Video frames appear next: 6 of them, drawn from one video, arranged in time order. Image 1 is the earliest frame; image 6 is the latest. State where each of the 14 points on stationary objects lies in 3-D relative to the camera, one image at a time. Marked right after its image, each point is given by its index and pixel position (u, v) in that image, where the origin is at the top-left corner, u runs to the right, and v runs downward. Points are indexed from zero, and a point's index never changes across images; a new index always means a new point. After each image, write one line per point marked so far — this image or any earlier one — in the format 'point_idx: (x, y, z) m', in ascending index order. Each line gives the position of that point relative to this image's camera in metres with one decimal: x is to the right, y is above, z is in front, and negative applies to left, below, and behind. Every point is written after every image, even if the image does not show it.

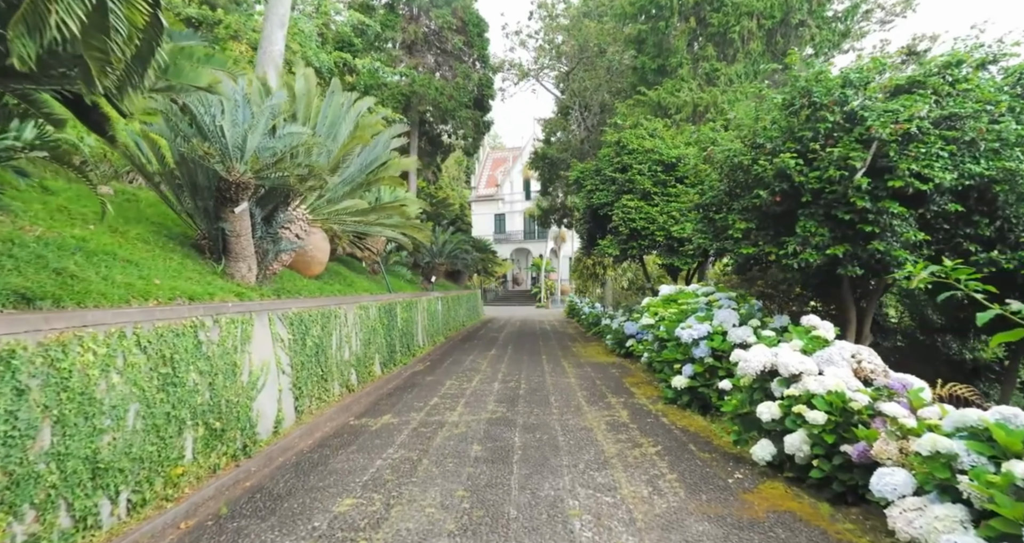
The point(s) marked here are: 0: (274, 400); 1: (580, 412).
0: (-2.0, -1.1, +5.2) m
1: (+0.7, -1.5, +6.4) m
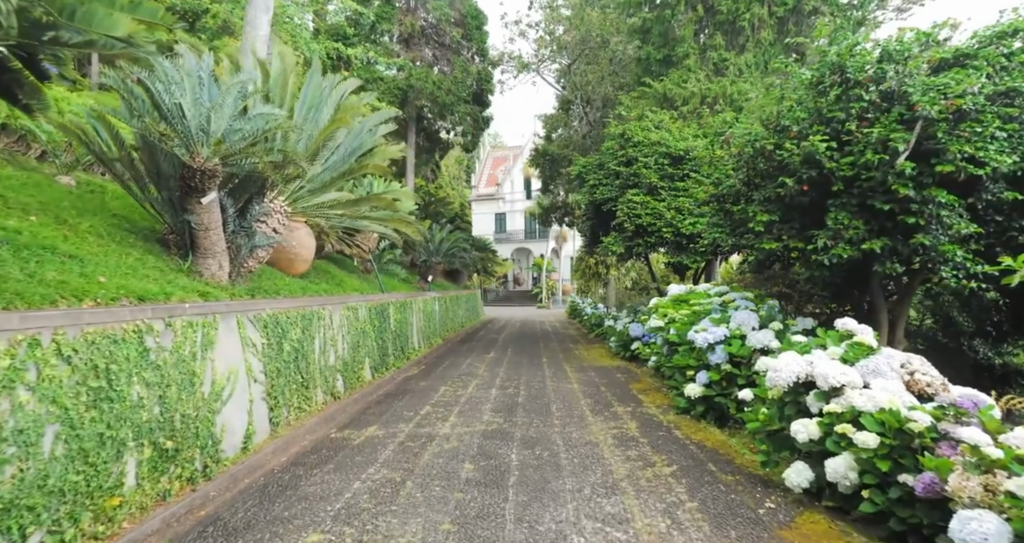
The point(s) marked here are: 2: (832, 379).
0: (-2.0, -1.1, +4.7) m
1: (+0.7, -1.4, +5.8) m
2: (+1.8, -0.6, +3.4) m
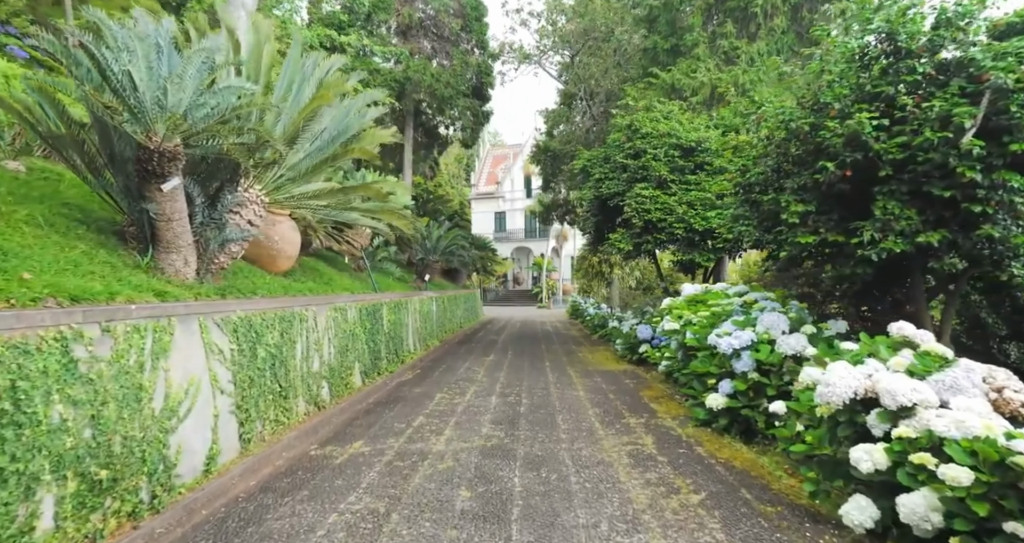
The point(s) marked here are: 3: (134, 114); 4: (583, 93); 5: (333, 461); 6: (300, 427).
0: (-2.0, -1.0, +4.1) m
1: (+0.7, -1.4, +5.2) m
2: (+1.8, -0.6, +2.8) m
3: (-2.4, +1.0, +4.0) m
4: (+1.8, +4.5, +15.7) m
5: (-1.3, -1.4, +4.7) m
6: (-1.9, -1.4, +5.5) m
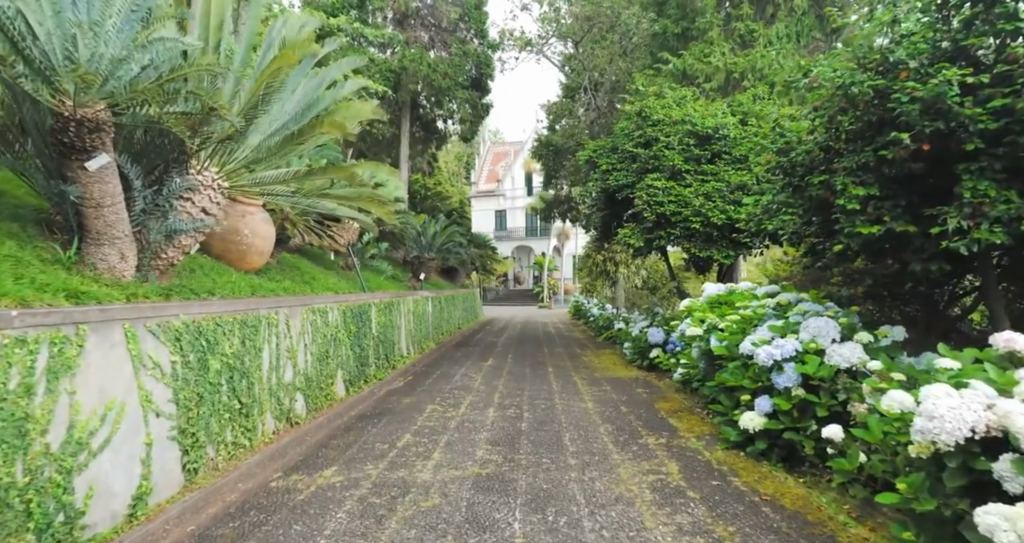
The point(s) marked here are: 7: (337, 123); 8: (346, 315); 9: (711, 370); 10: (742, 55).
0: (-2.0, -1.0, +3.3) m
1: (+0.7, -1.4, +4.4) m
2: (+1.8, -0.6, +2.0) m
3: (-2.4, +1.0, +3.2) m
4: (+1.8, +4.5, +14.9) m
5: (-1.3, -1.4, +3.9) m
6: (-1.9, -1.4, +4.7) m
7: (-1.5, +1.3, +5.2) m
8: (-2.0, -0.5, +7.4) m
9: (+1.9, -0.9, +5.8) m
10: (+4.1, +3.9, +11.0) m
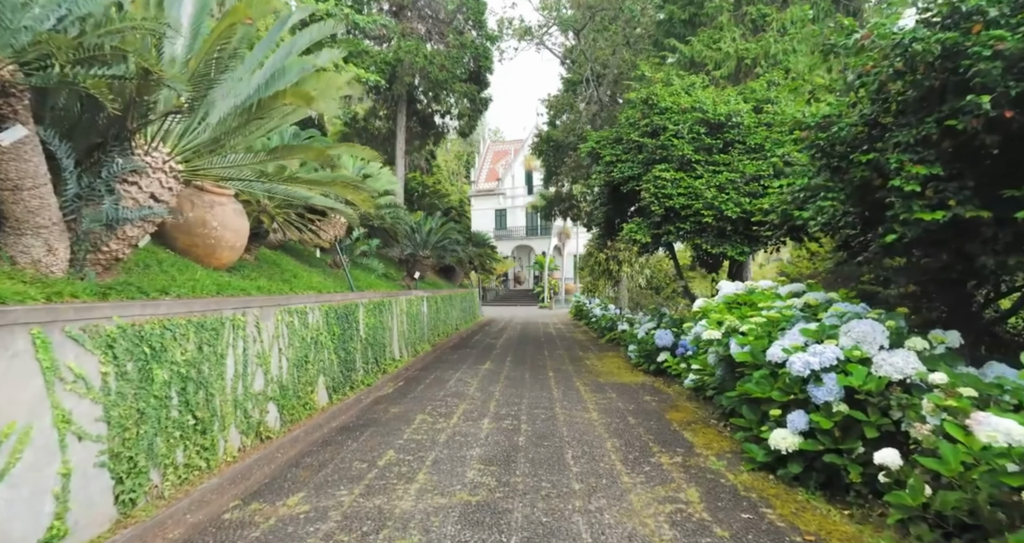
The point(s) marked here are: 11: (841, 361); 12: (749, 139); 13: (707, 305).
0: (-2.0, -1.0, +2.7) m
1: (+0.7, -1.4, +3.8) m
2: (+1.7, -0.5, +1.4) m
3: (-2.5, +1.1, +2.6) m
4: (+1.8, +4.5, +14.3) m
5: (-1.4, -1.4, +3.3) m
6: (-1.9, -1.3, +4.2) m
7: (-1.5, +1.3, +4.6) m
8: (-2.0, -0.5, +6.8) m
9: (+1.8, -0.9, +5.2) m
10: (+4.1, +3.9, +10.4) m
11: (+1.9, -0.5, +3.6) m
12: (+3.2, +1.8, +8.2) m
13: (+1.9, -0.3, +6.1) m
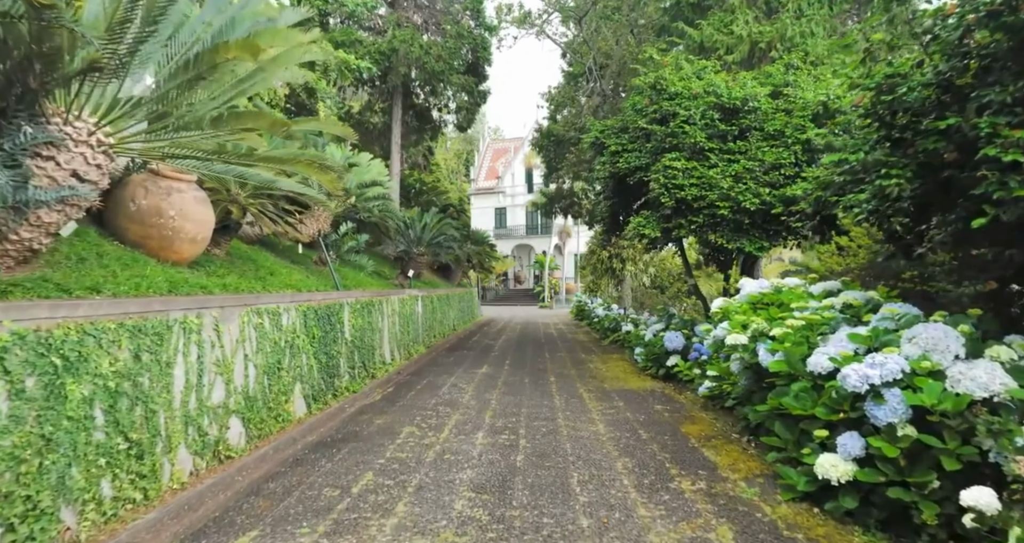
0: (-2.1, -1.0, +2.1) m
1: (+0.6, -1.3, +3.2) m
2: (+1.7, -0.5, +0.8) m
3: (-2.5, +1.1, +2.0) m
4: (+1.8, +4.6, +13.6) m
5: (-1.4, -1.3, +2.7) m
6: (-2.0, -1.3, +3.5) m
7: (-1.6, +1.3, +4.0) m
8: (-2.0, -0.4, +6.1) m
9: (+1.8, -0.9, +4.5) m
10: (+4.0, +3.9, +9.8) m
11: (+1.9, -0.5, +3.0) m
12: (+3.1, +1.8, +7.6) m
13: (+1.9, -0.3, +5.4) m
